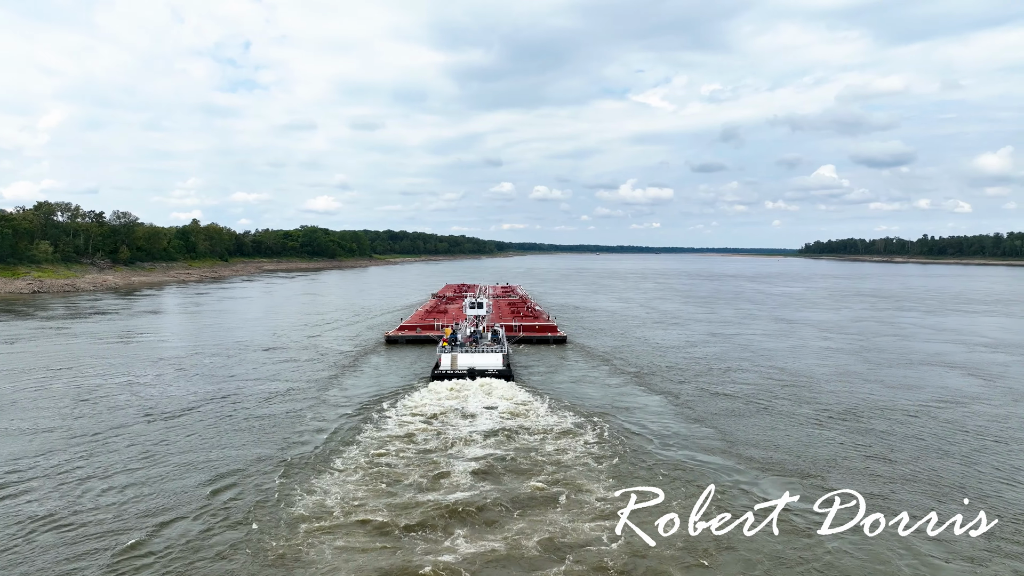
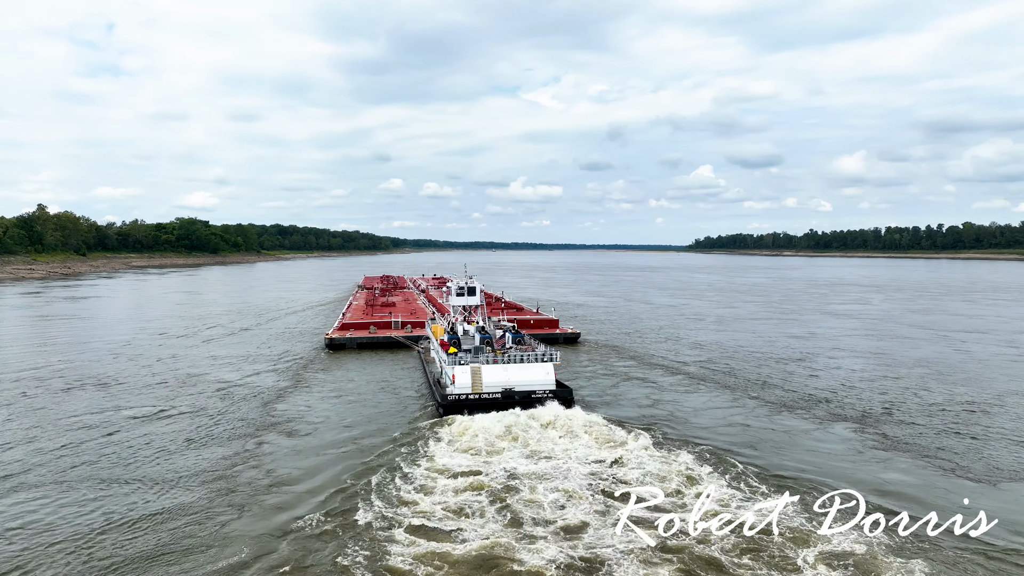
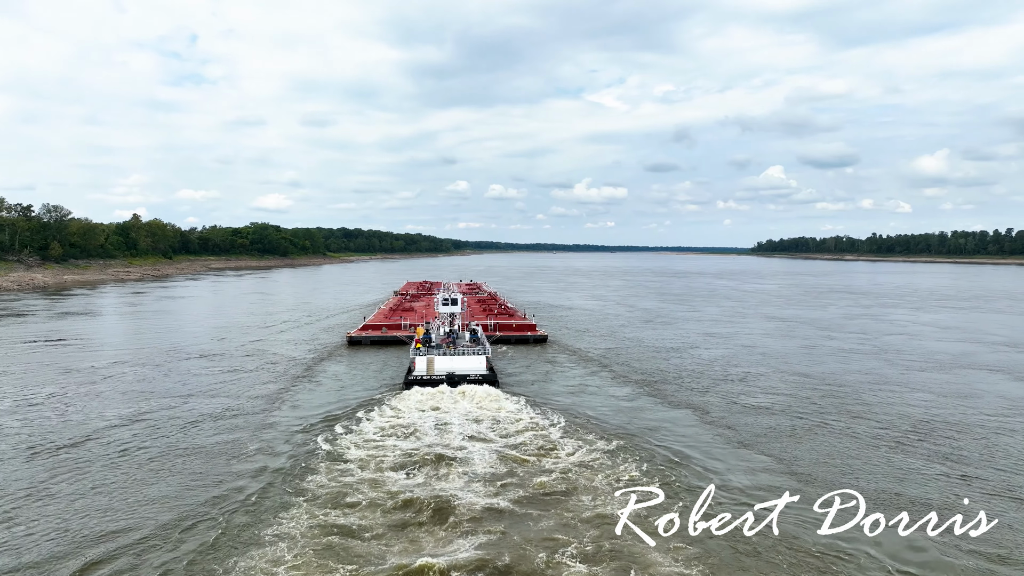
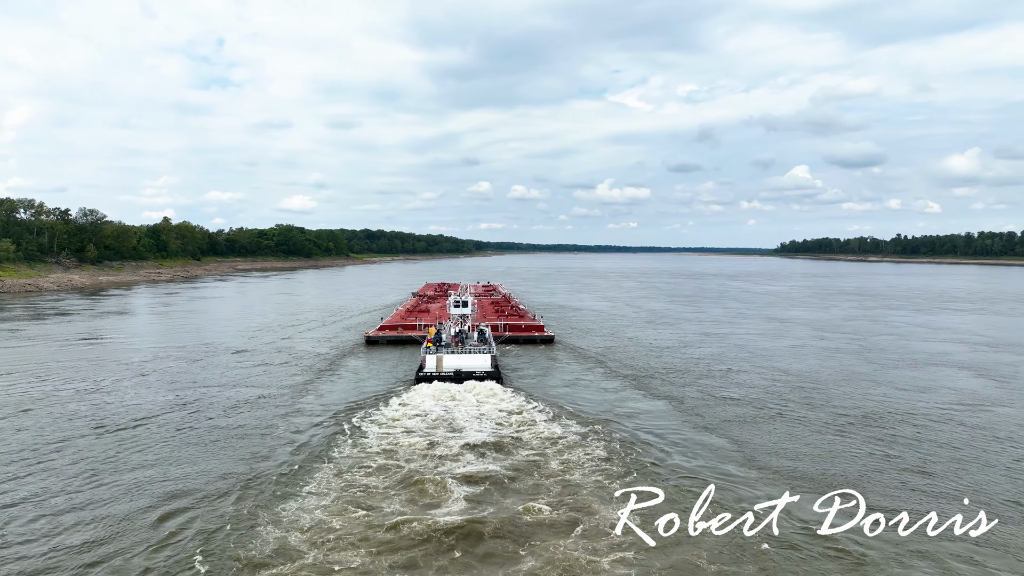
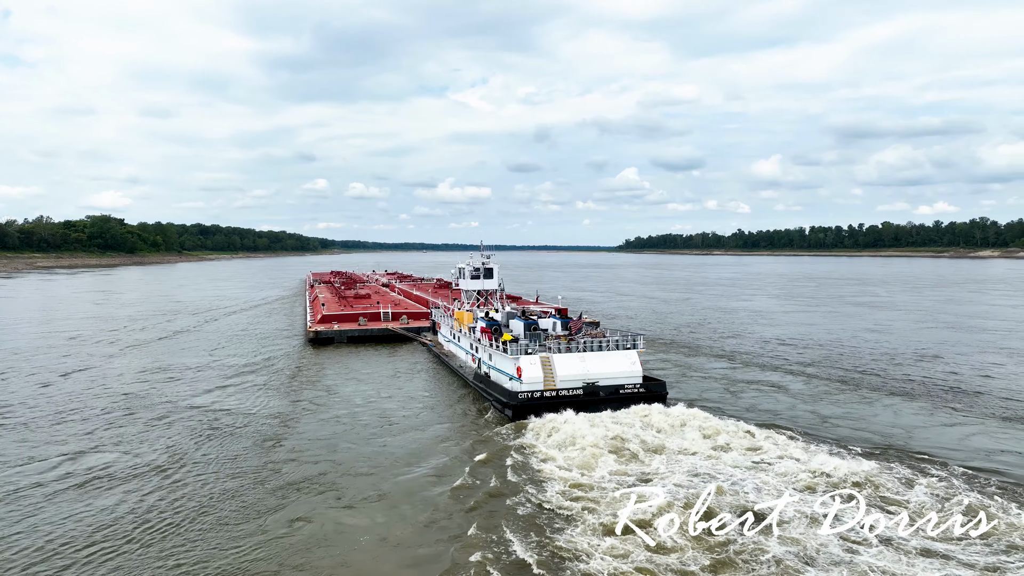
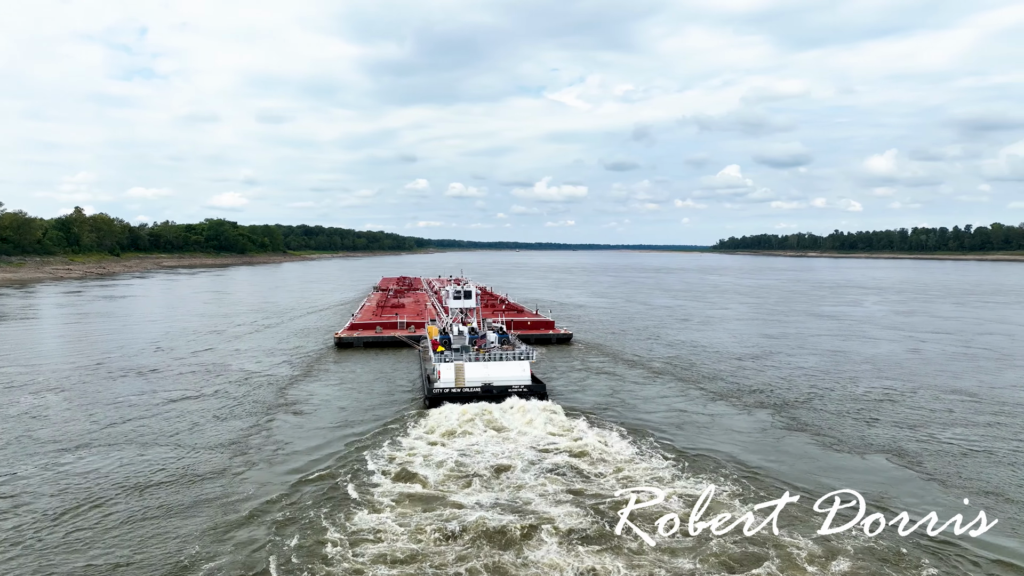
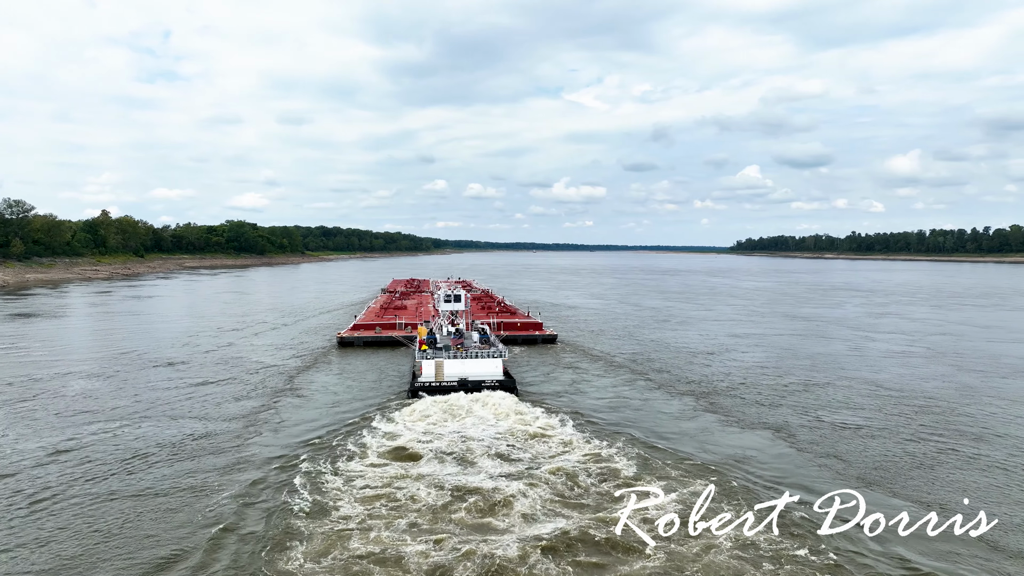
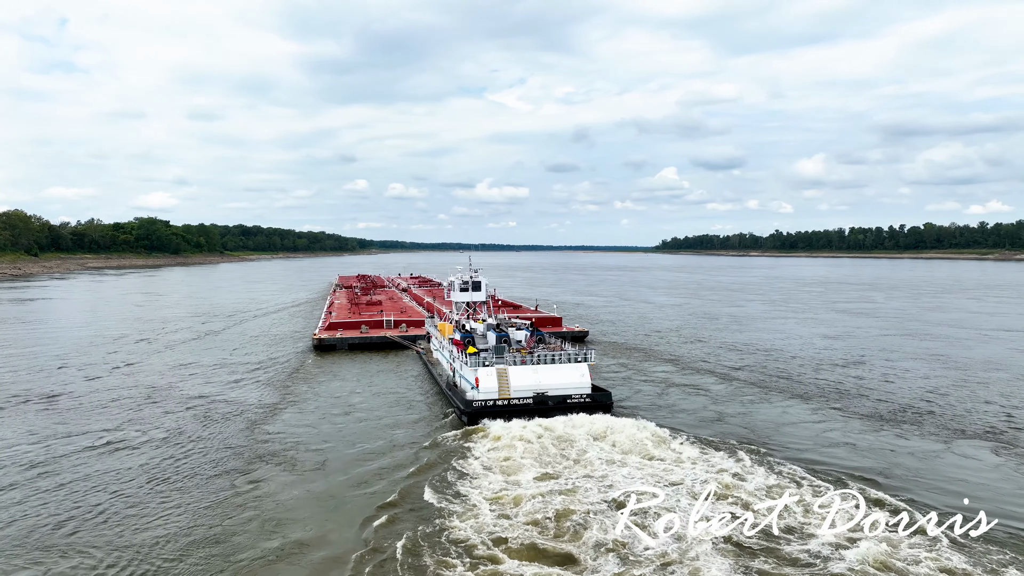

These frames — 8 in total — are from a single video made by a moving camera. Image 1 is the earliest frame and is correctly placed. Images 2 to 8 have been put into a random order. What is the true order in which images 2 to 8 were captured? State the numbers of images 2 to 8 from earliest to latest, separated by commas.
4, 3, 7, 6, 2, 8, 5
